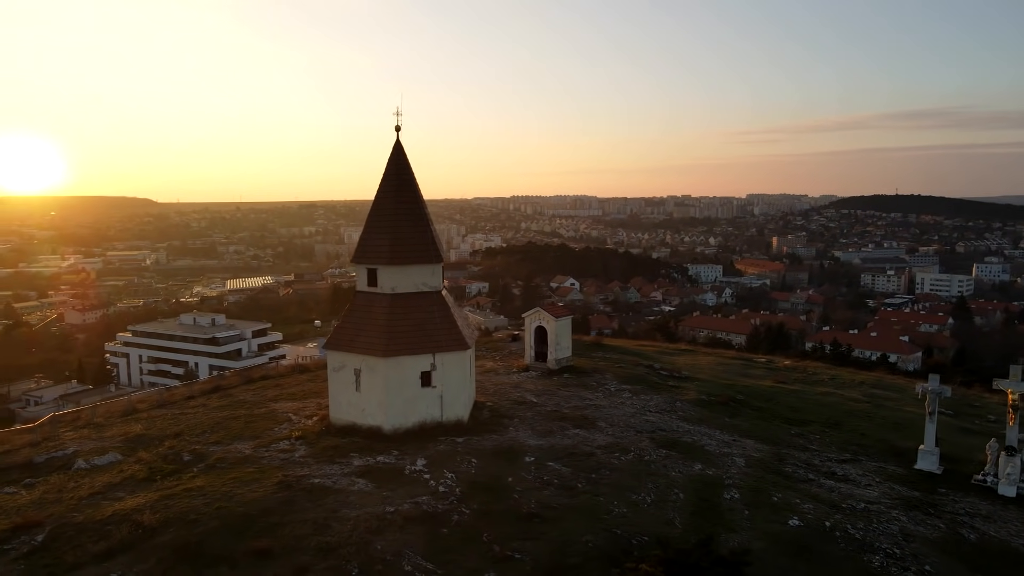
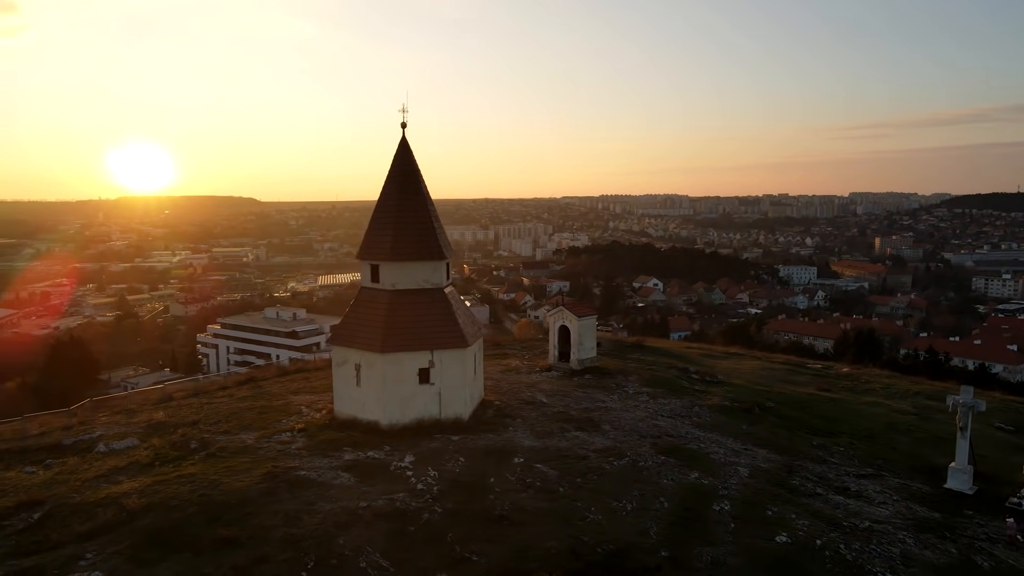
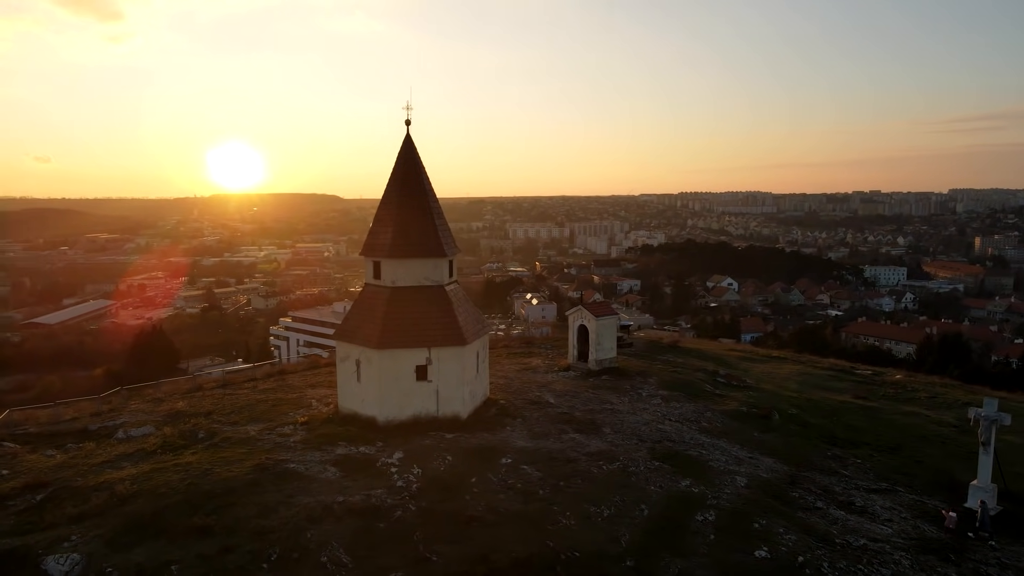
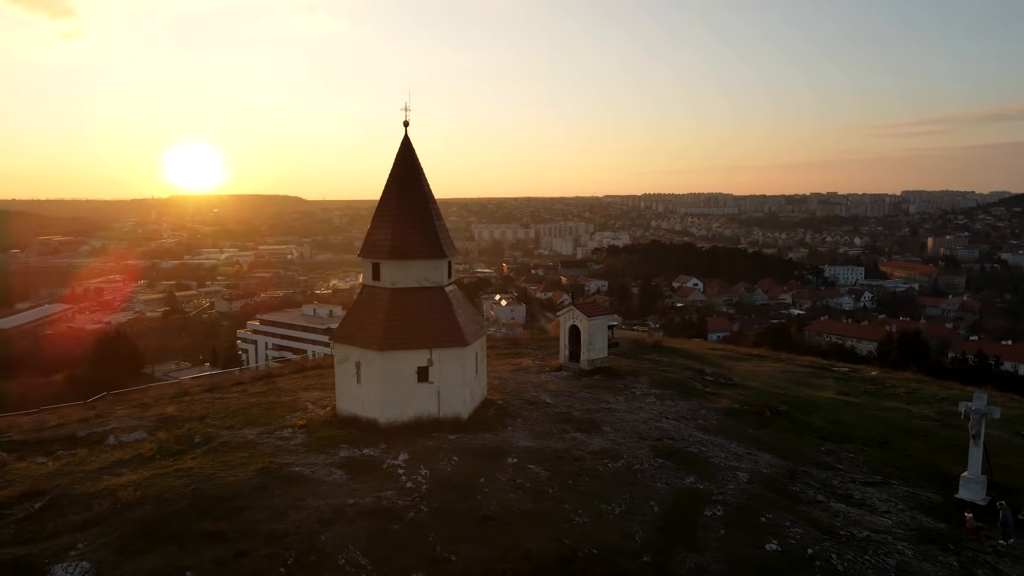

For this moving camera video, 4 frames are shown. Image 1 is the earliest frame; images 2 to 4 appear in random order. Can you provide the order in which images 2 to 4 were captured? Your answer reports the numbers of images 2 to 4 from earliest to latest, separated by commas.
2, 4, 3
